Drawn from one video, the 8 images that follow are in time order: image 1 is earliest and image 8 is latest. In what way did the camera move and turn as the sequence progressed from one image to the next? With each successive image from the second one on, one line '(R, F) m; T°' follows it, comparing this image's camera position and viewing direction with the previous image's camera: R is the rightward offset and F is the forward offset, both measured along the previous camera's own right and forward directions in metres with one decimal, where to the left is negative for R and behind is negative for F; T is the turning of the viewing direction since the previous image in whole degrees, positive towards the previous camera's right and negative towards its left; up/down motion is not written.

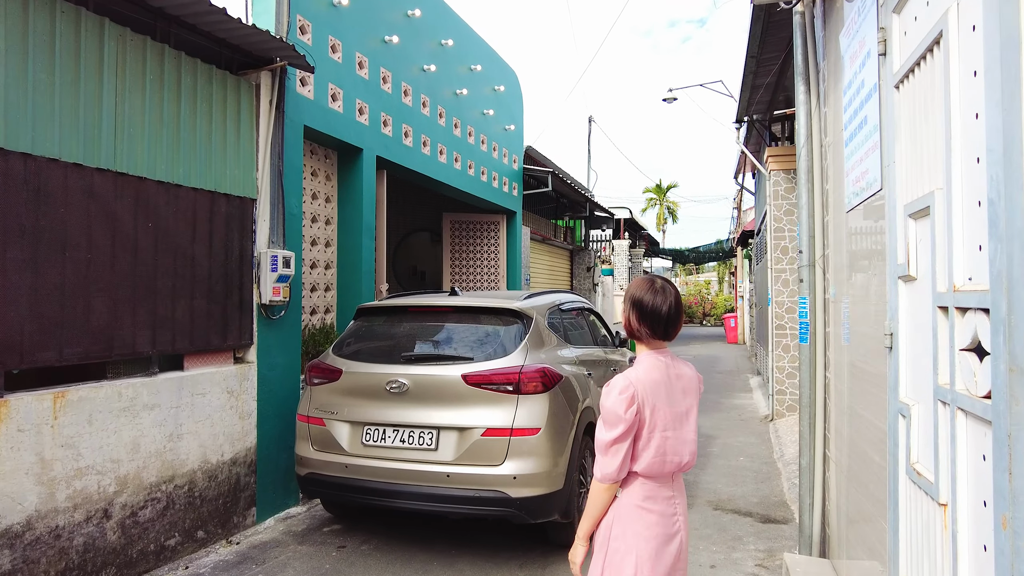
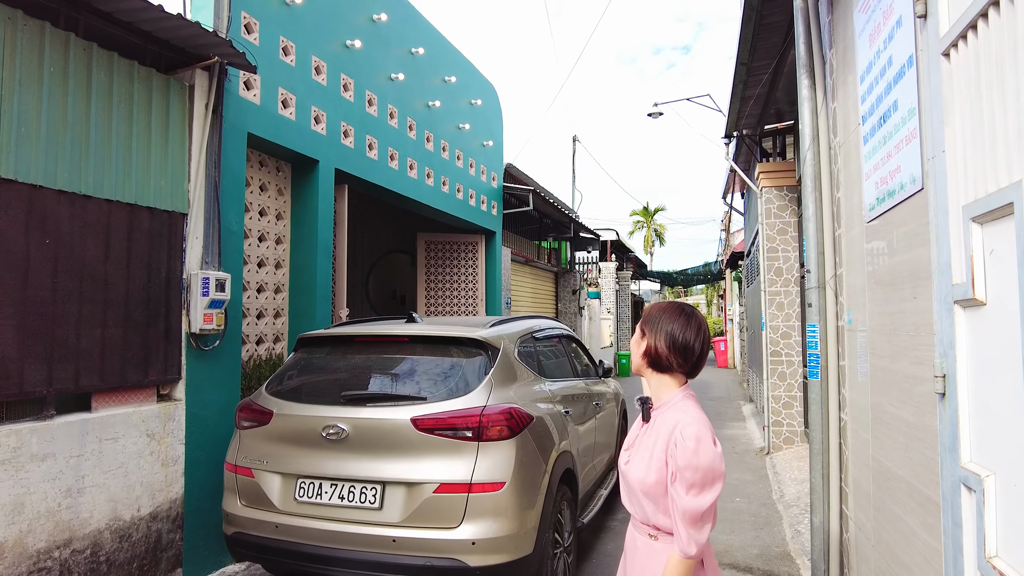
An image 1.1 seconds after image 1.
(+0.1, +0.5) m; +1°
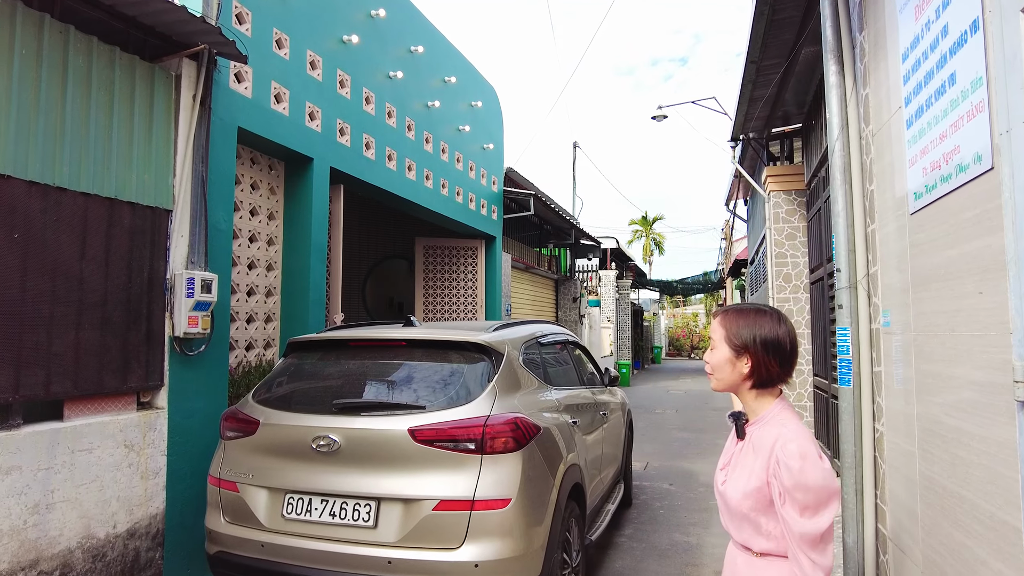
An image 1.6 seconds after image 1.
(0.0, +0.2) m; 0°
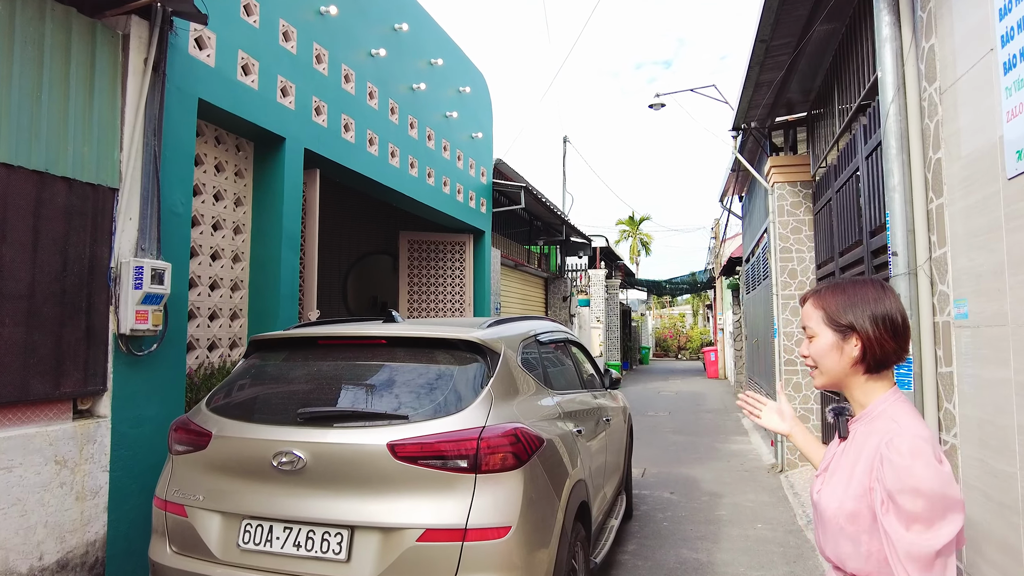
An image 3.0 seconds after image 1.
(-0.1, +0.5) m; +1°
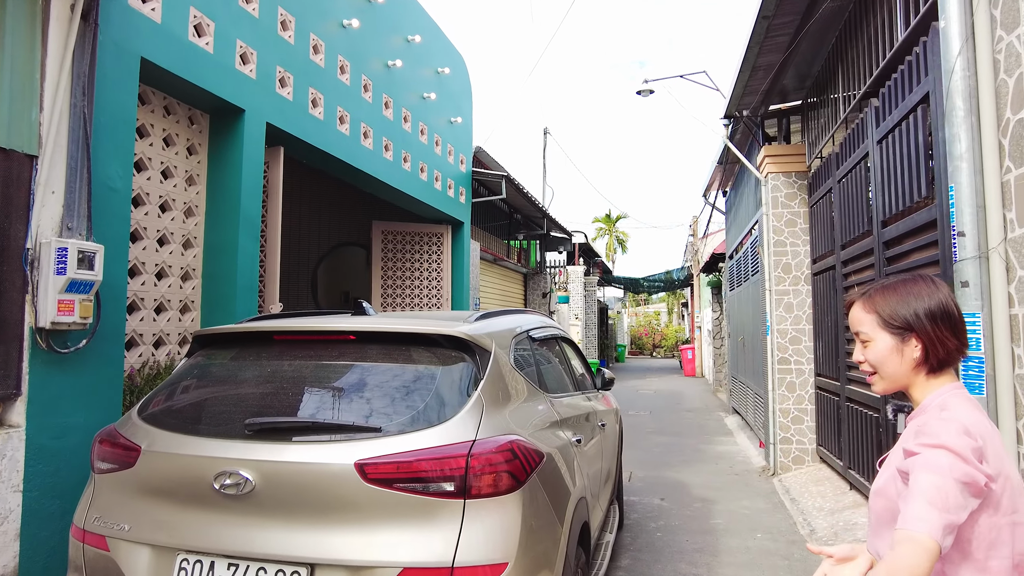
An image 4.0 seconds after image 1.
(-0.1, +0.4) m; +2°
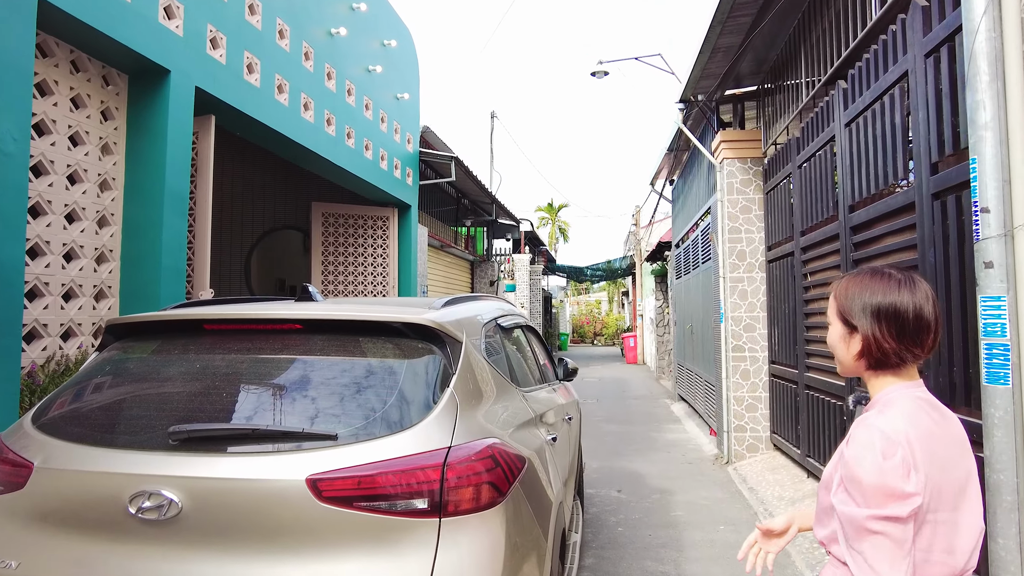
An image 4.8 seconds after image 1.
(-0.1, +0.3) m; +5°
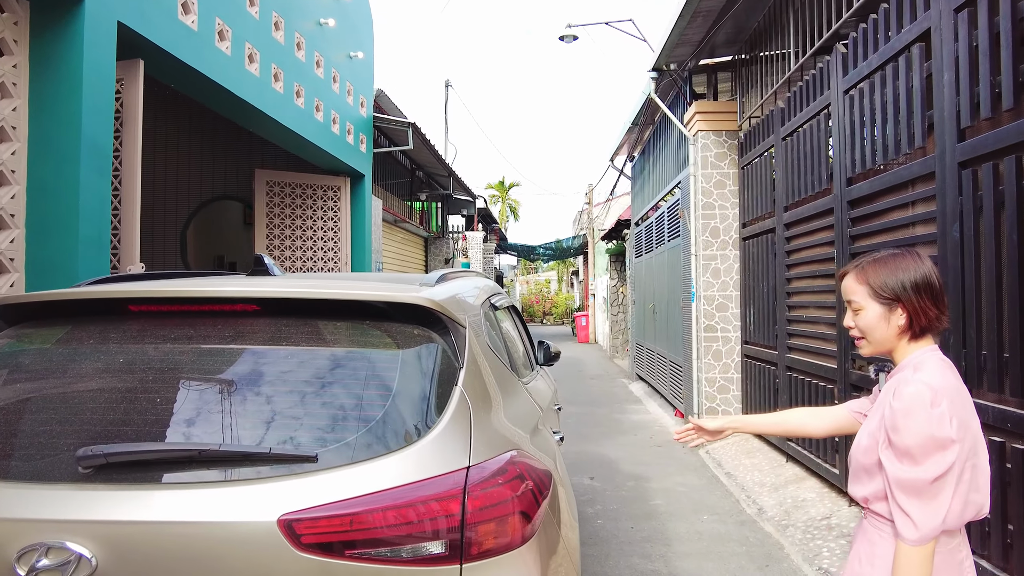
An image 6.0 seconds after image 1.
(-0.2, +0.4) m; +5°
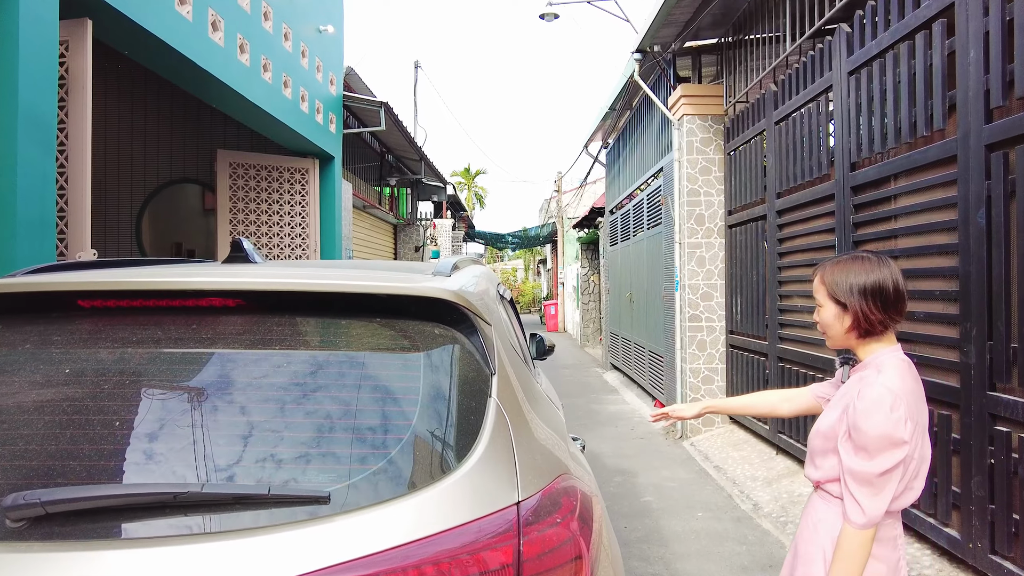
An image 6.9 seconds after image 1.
(-0.2, +0.3) m; +3°
